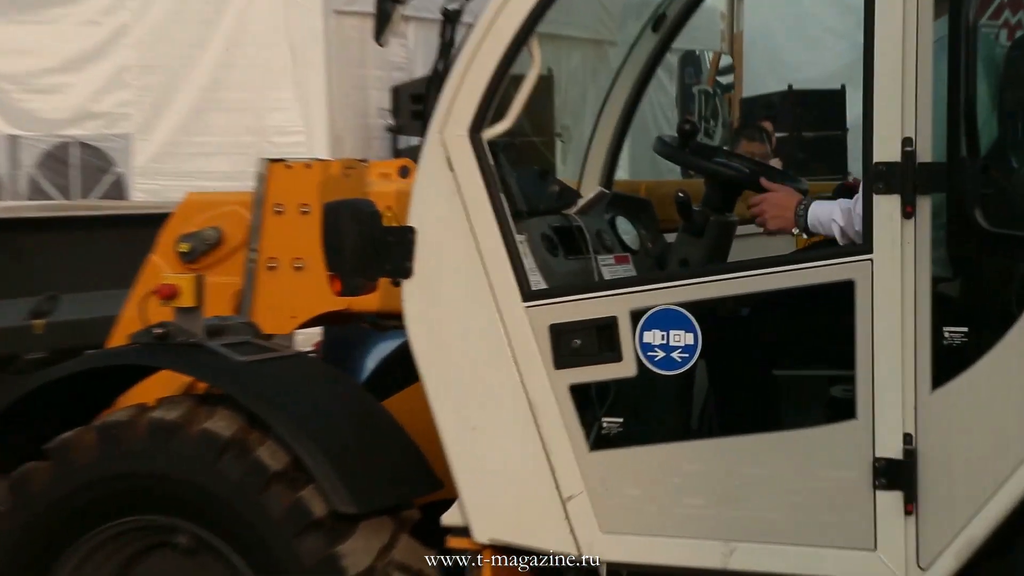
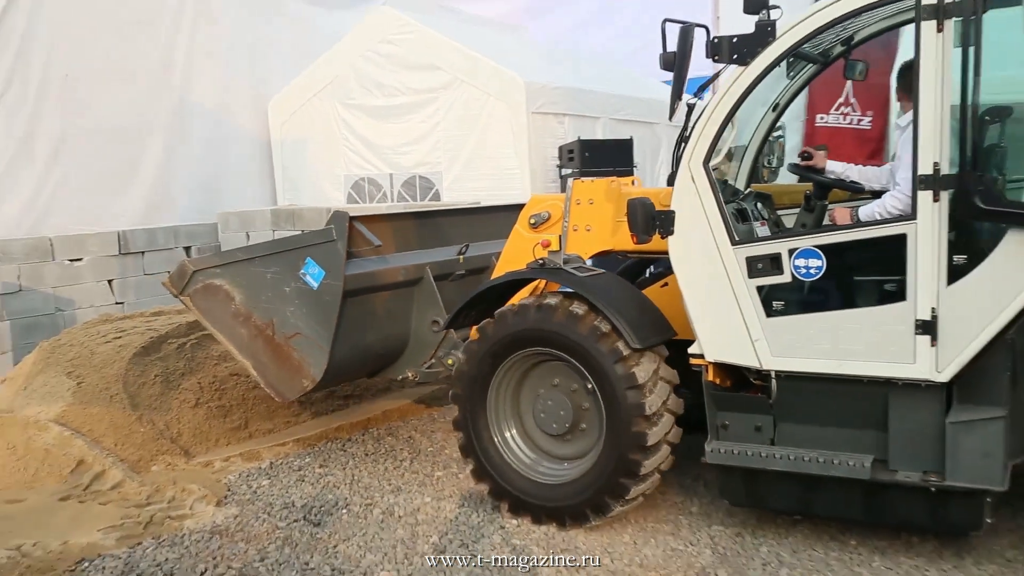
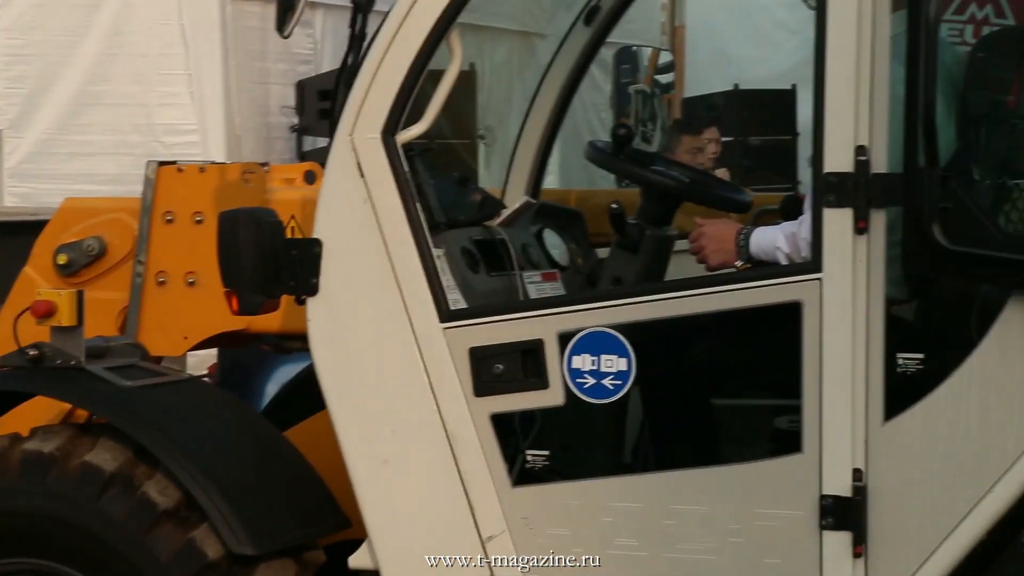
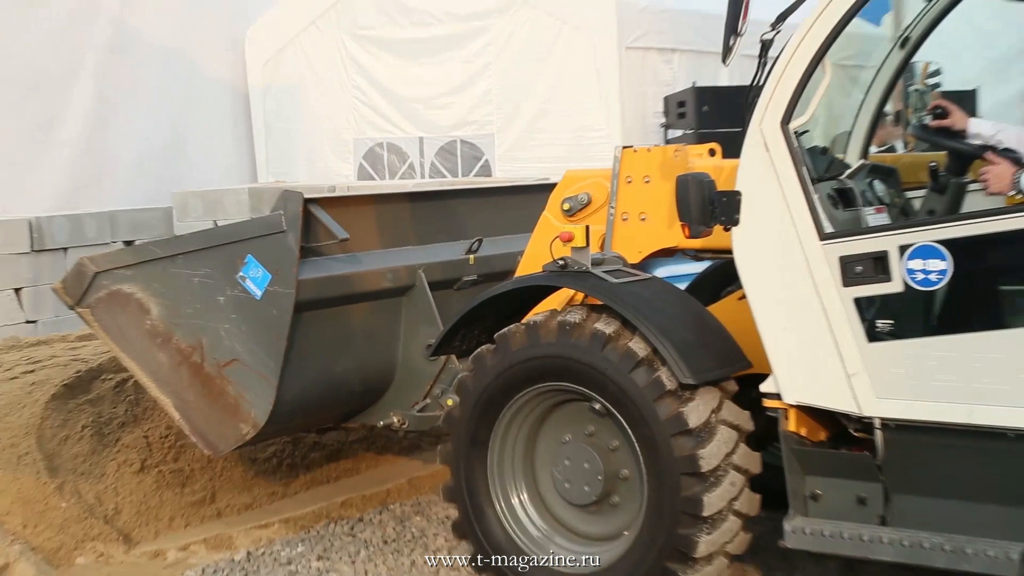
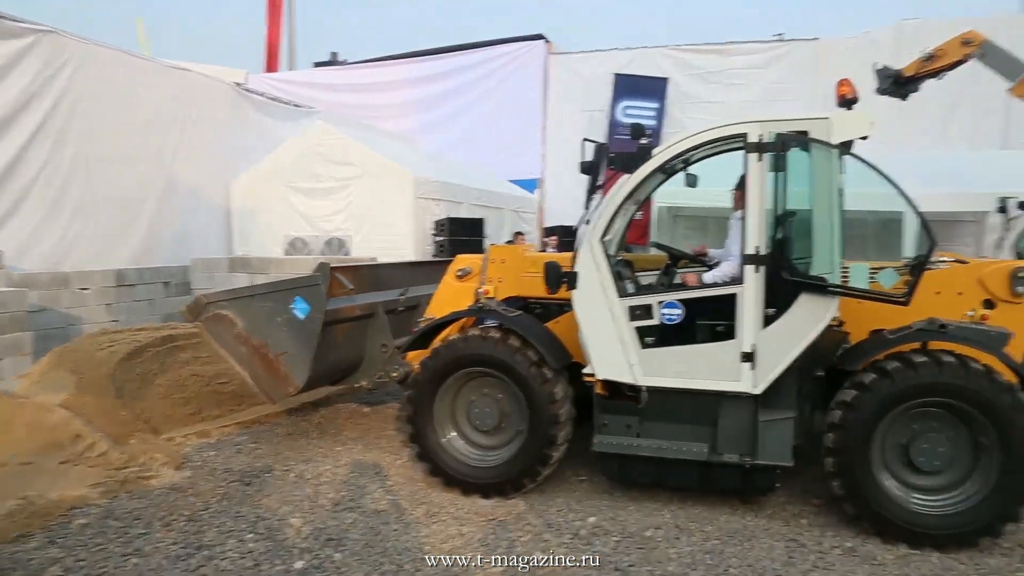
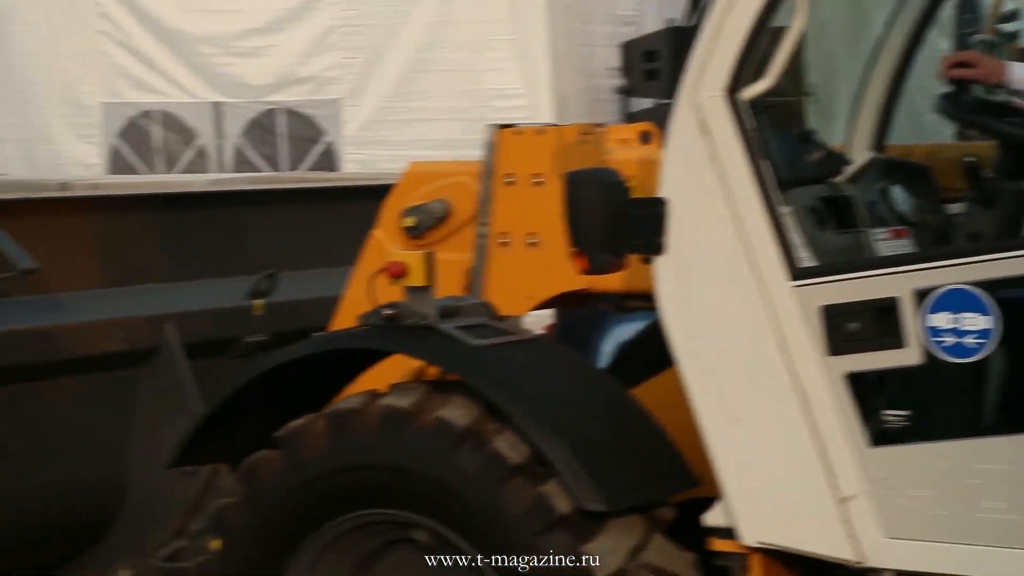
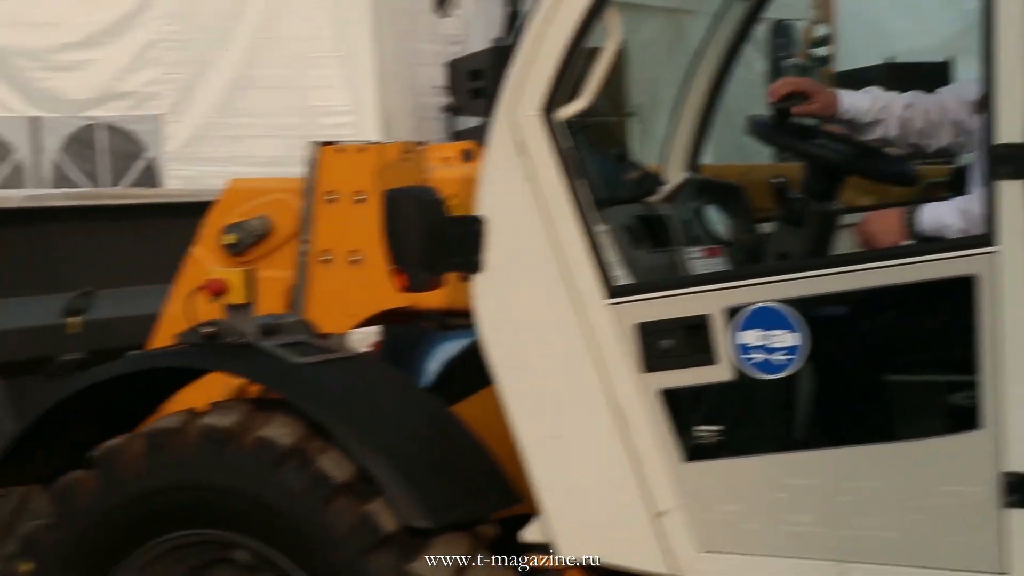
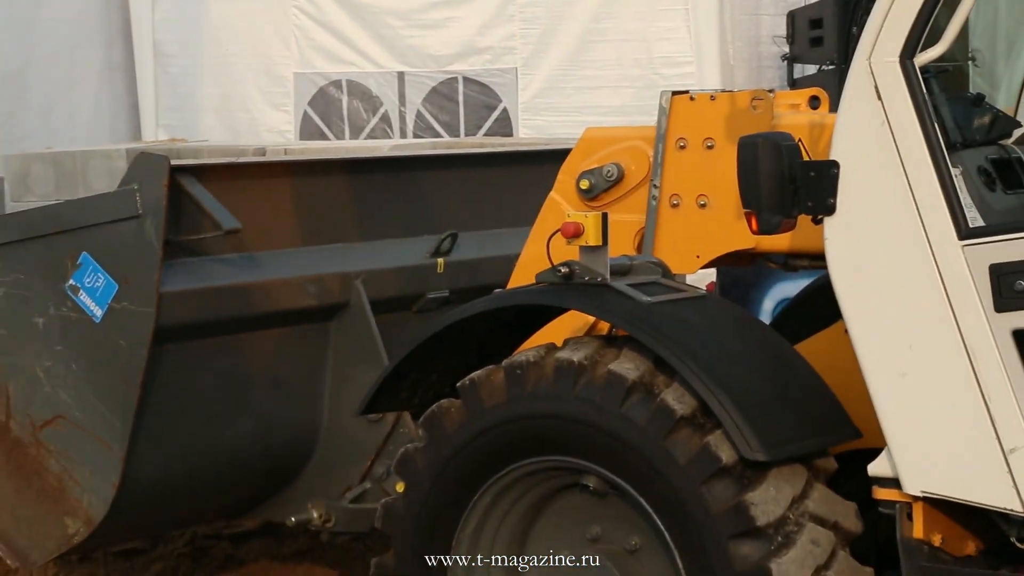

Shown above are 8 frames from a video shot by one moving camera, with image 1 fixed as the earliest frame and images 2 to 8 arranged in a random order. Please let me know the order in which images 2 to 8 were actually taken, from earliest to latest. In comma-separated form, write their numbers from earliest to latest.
3, 7, 6, 8, 4, 2, 5
